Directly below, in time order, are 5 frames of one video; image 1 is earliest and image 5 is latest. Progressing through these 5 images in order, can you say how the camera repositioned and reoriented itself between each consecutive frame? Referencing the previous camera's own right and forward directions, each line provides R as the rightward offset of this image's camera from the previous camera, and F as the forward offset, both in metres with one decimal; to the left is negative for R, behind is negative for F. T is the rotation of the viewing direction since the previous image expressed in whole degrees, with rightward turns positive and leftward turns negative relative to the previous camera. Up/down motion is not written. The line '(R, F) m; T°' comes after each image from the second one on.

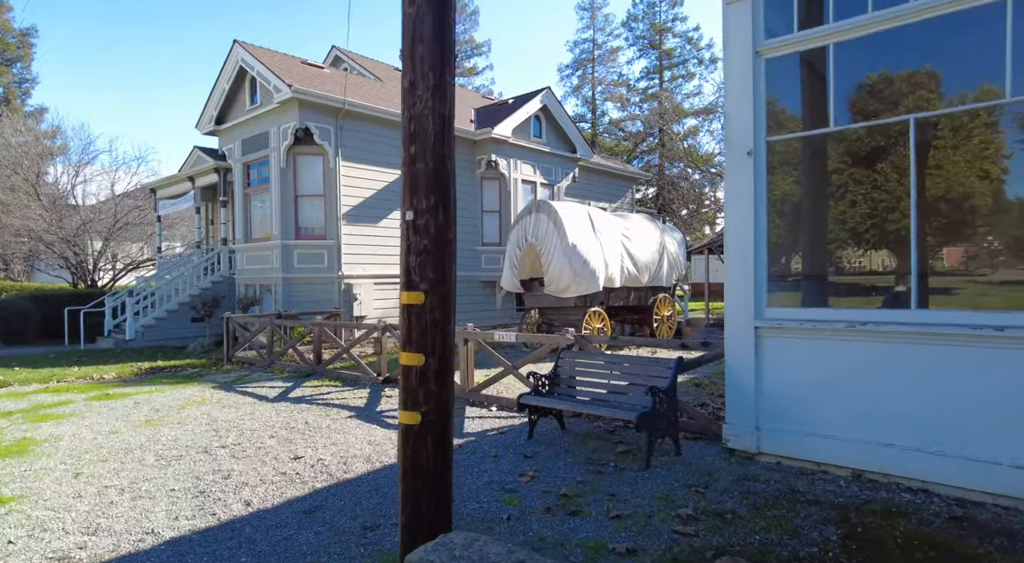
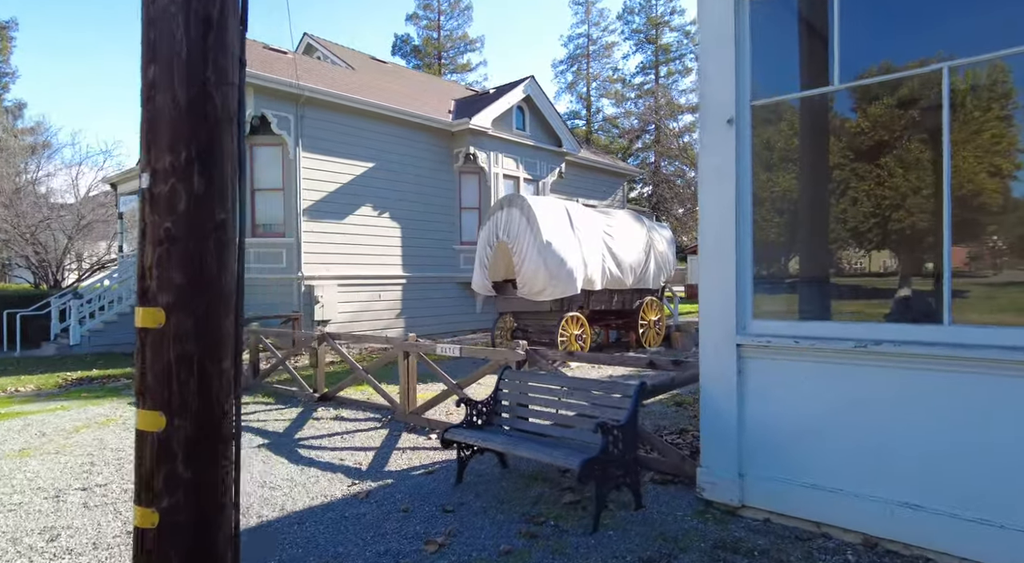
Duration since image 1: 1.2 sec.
(+0.5, +1.1) m; 0°
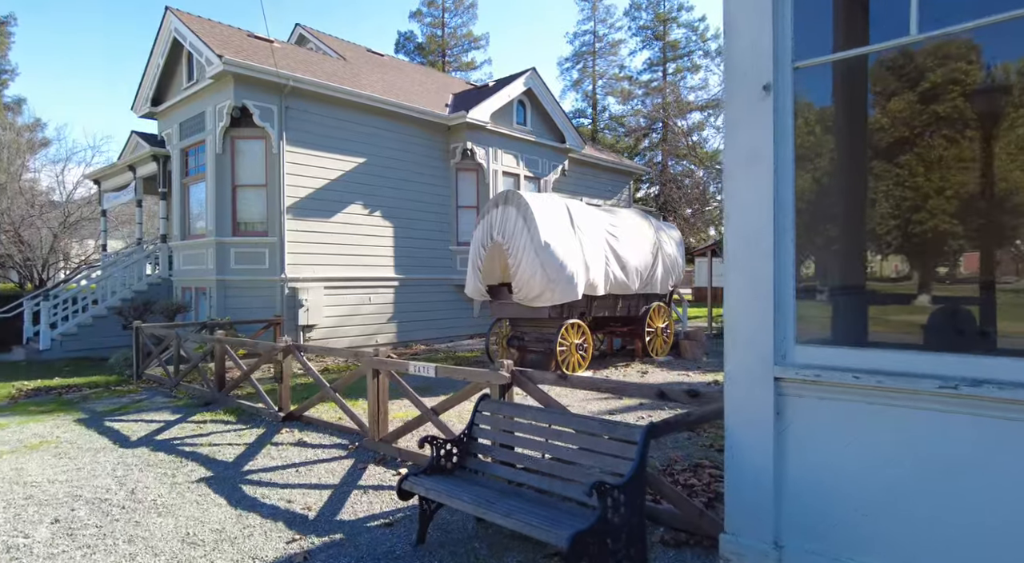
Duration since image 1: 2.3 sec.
(+0.2, +0.8) m; 0°
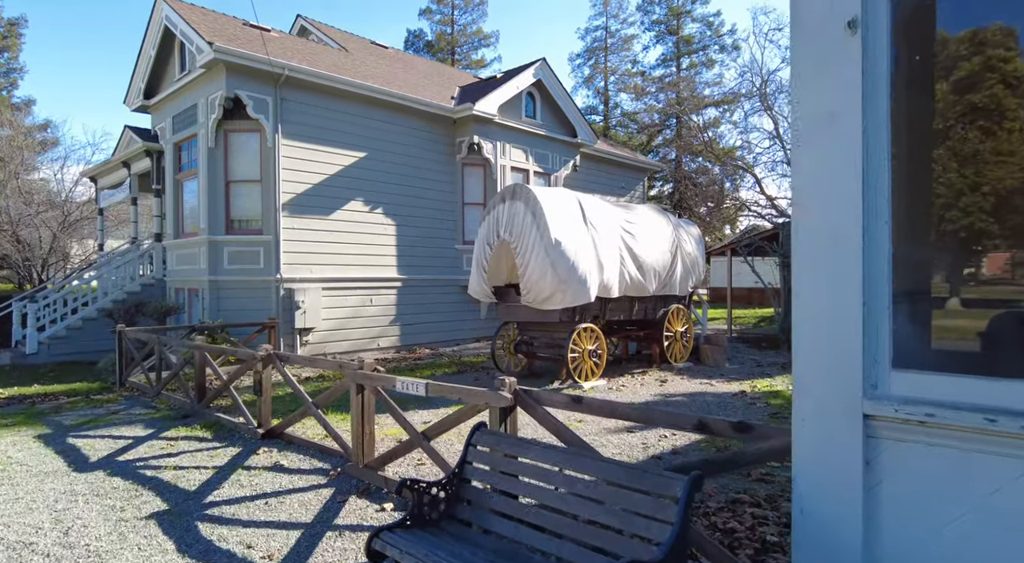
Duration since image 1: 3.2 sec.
(0.0, +0.7) m; -1°
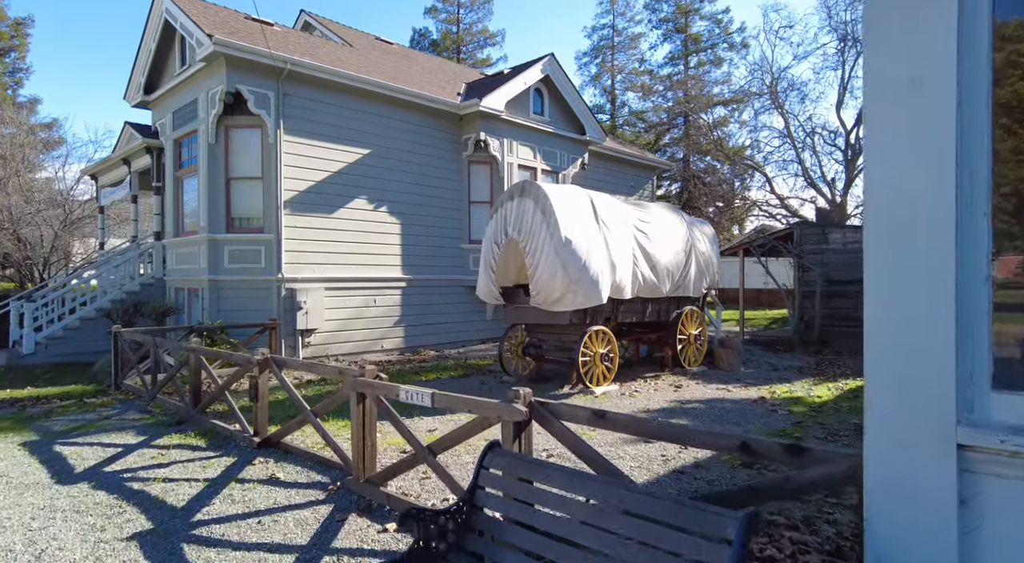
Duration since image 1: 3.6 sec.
(-0.1, +0.3) m; 0°
